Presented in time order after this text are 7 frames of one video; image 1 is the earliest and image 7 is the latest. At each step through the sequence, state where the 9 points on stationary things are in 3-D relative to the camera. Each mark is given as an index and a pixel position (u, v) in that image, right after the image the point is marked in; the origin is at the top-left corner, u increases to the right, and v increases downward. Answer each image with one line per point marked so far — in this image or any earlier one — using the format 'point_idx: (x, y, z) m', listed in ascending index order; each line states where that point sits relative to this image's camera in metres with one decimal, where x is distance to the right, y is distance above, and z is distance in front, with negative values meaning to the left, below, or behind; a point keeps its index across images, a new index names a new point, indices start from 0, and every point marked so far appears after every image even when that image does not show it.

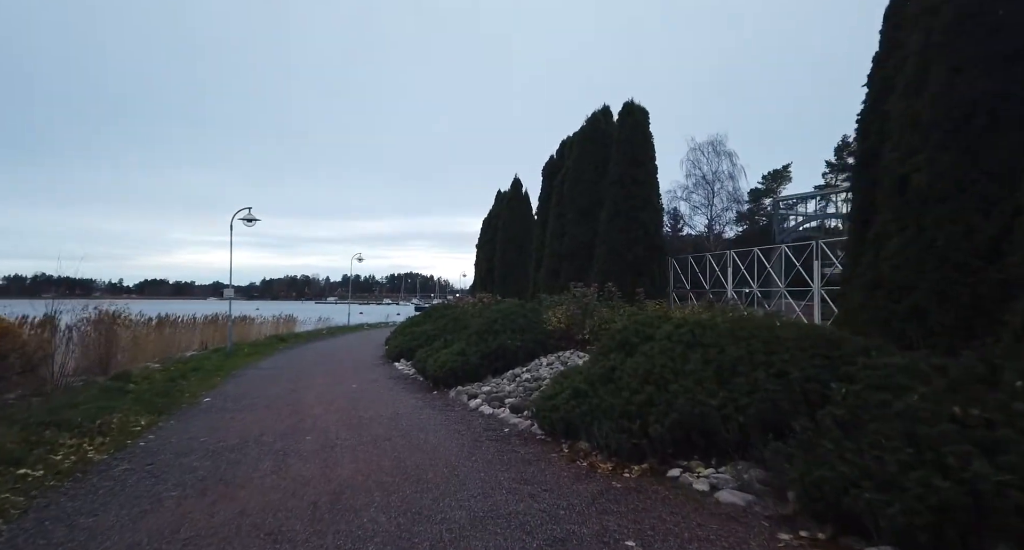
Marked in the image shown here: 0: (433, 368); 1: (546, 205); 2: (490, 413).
0: (-2.0, -2.4, +12.3) m
1: (+1.2, +2.6, +18.5) m
2: (-0.4, -2.5, +8.9) m
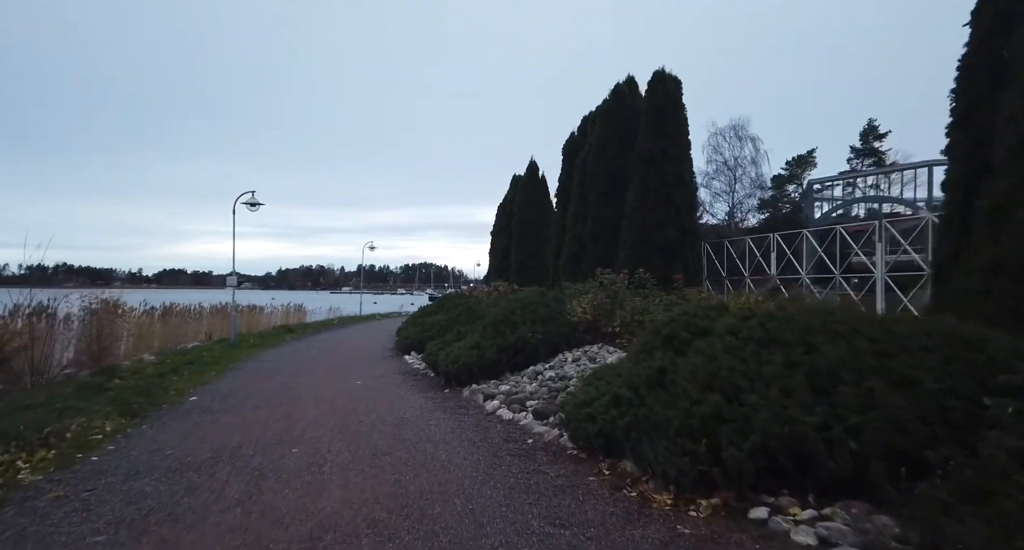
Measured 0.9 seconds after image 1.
0: (-1.5, -2.0, +11.1) m
1: (+1.9, +3.1, +17.1) m
2: (0.0, -2.2, +7.6) m
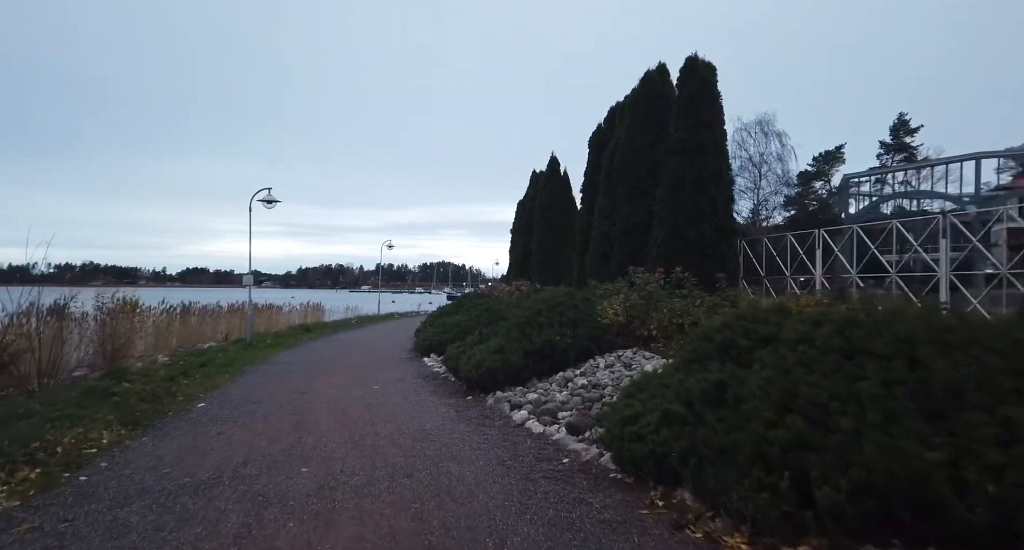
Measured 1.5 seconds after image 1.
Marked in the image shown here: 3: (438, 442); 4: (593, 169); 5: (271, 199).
0: (-1.0, -2.0, +10.4) m
1: (+2.6, +3.1, +16.3) m
2: (+0.4, -2.2, +6.9) m
3: (-1.0, -2.3, +6.7) m
4: (+2.7, +3.5, +16.3) m
5: (-9.4, +2.9, +19.0) m
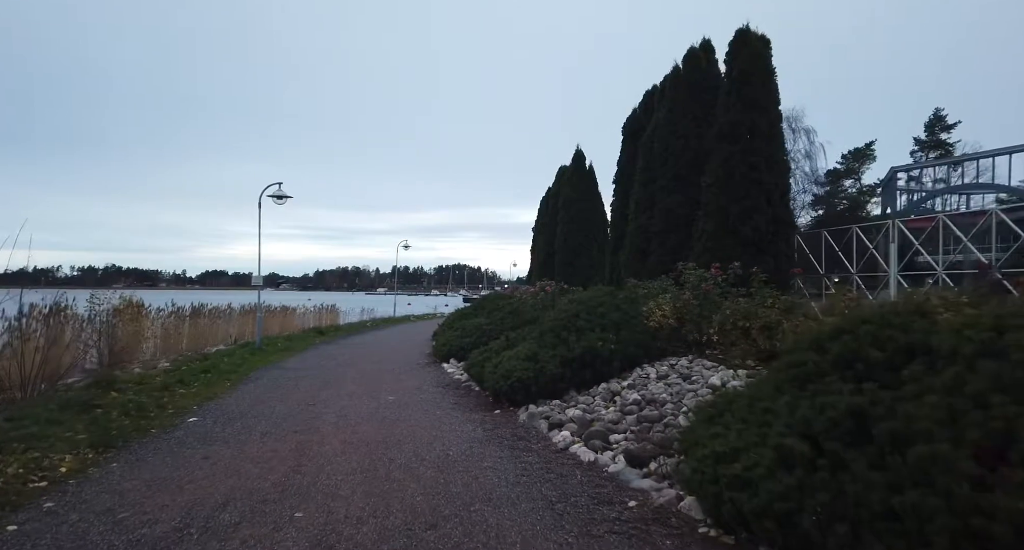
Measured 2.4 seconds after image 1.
0: (-0.3, -1.9, +9.2) m
1: (+3.4, +3.1, +15.0) m
2: (+0.9, -2.1, +5.6) m
3: (-0.5, -2.2, +5.4) m
4: (+3.5, +3.6, +14.9) m
5: (-8.5, +2.9, +18.0) m
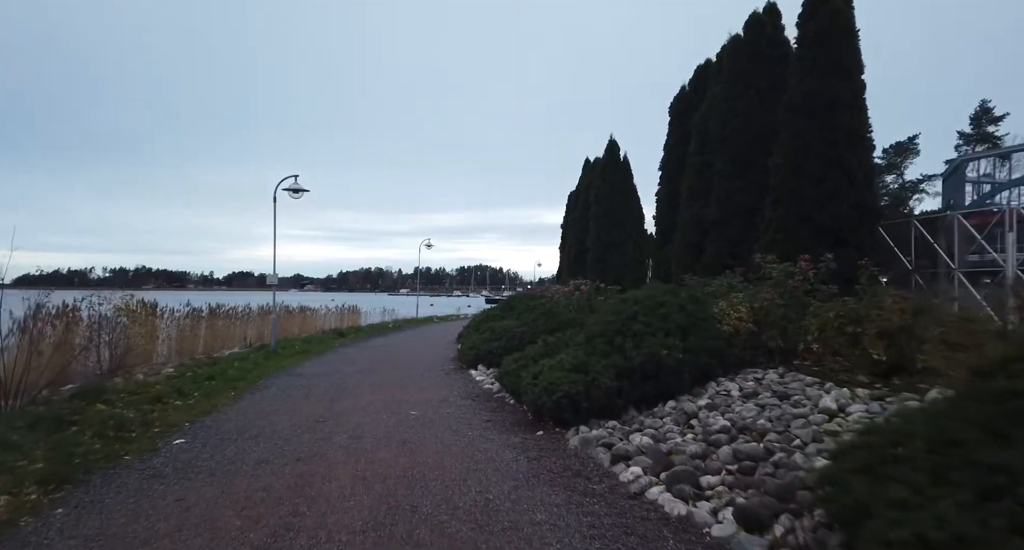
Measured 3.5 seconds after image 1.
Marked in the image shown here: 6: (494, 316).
0: (+0.3, -1.9, +7.8) m
1: (+4.3, +3.2, +13.4) m
2: (+1.4, -2.0, +4.1) m
3: (0.0, -2.1, +4.0) m
4: (+4.4, +3.6, +13.4) m
5: (-7.4, +3.0, +17.0) m
6: (-0.7, -1.6, +19.0) m
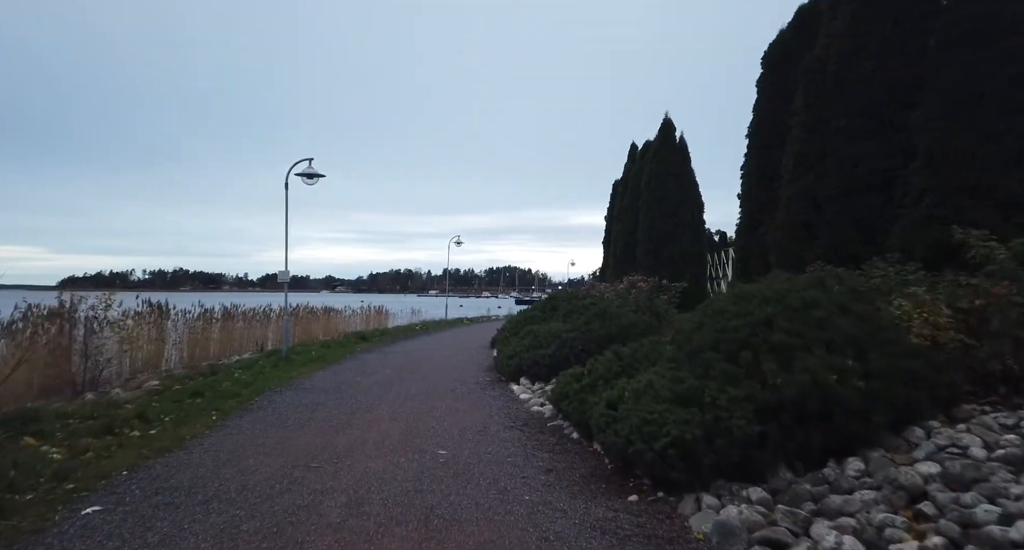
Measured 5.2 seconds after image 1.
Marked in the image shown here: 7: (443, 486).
0: (+1.1, -1.7, +5.3) m
1: (+5.4, +3.4, +10.7) m
2: (+2.0, -1.9, +1.7) m
3: (+0.6, -1.9, +1.6) m
4: (+5.5, +3.8, +10.7) m
5: (-6.1, +3.1, +15.0) m
6: (+0.7, -1.5, +16.6) m
7: (-0.7, -2.1, +5.0) m
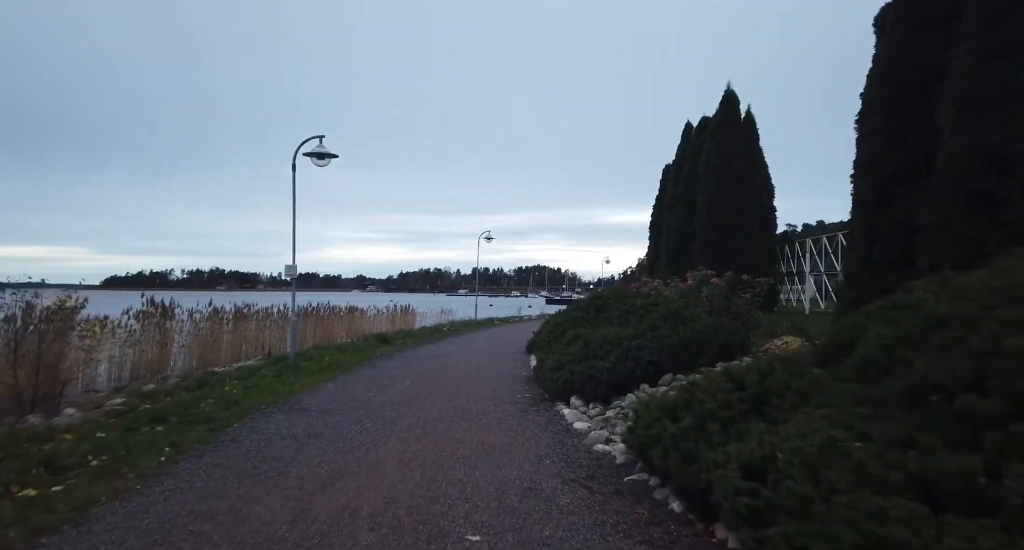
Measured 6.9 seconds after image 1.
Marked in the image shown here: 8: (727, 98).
0: (+1.6, -1.6, +2.9) m
1: (+6.3, +3.5, +8.1) m
2: (+2.3, -1.7, -0.8) m
3: (+0.9, -1.8, -0.8) m
4: (+6.3, +3.9, +8.0) m
5: (-5.0, +3.2, +13.0) m
6: (+1.9, -1.3, +14.2) m
7: (-0.2, -2.0, +2.7) m
8: (+7.5, +6.2, +17.0) m
